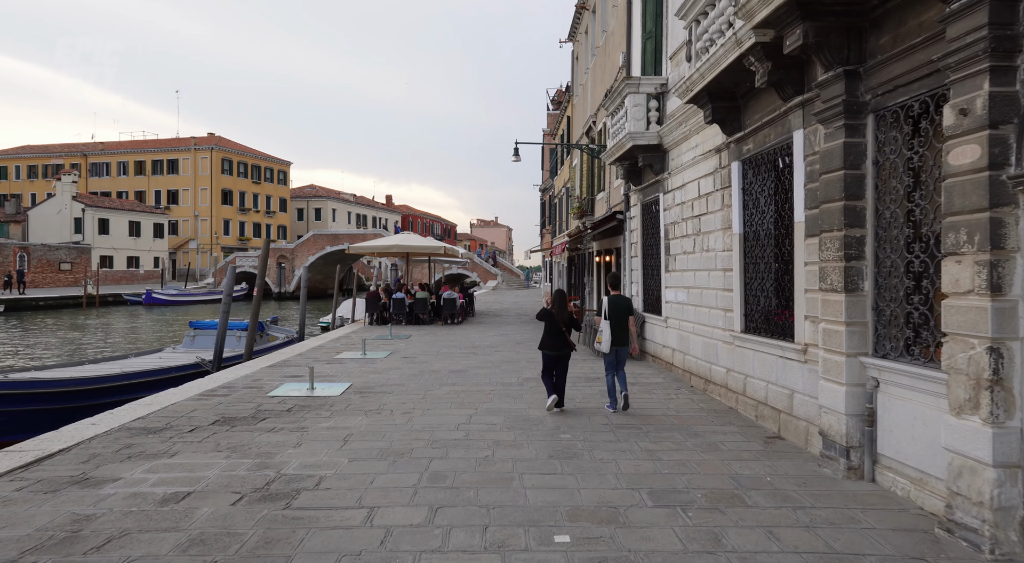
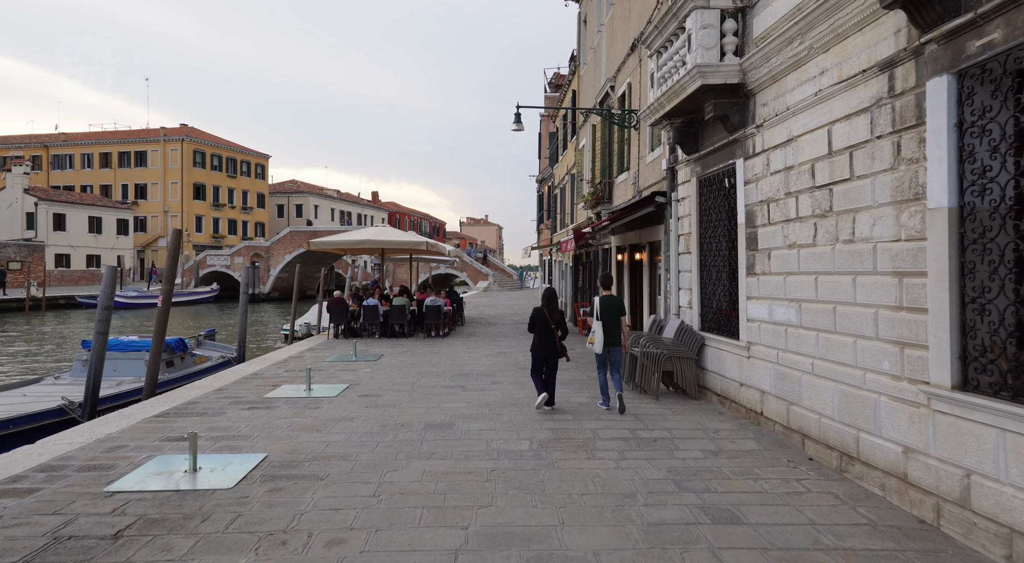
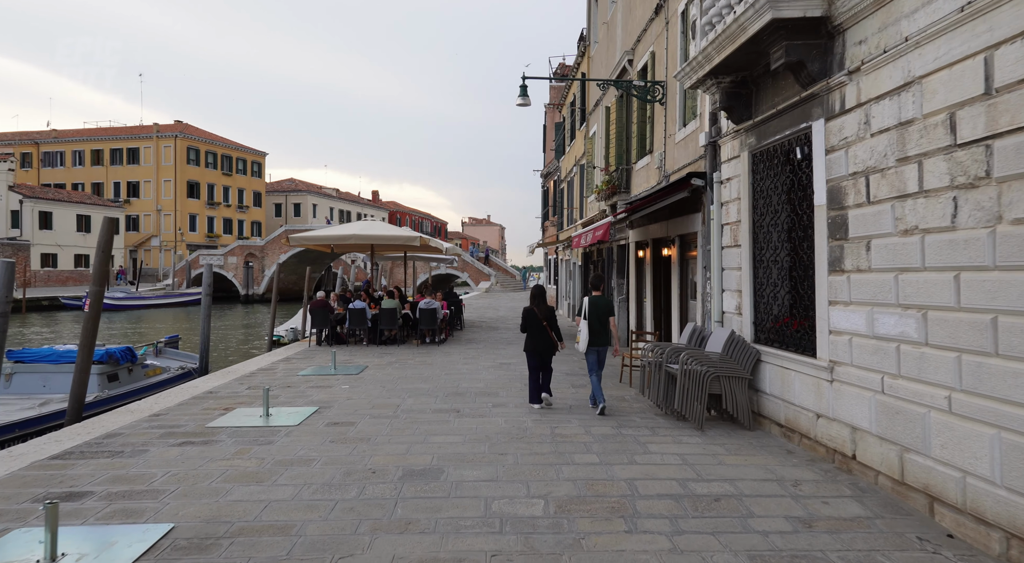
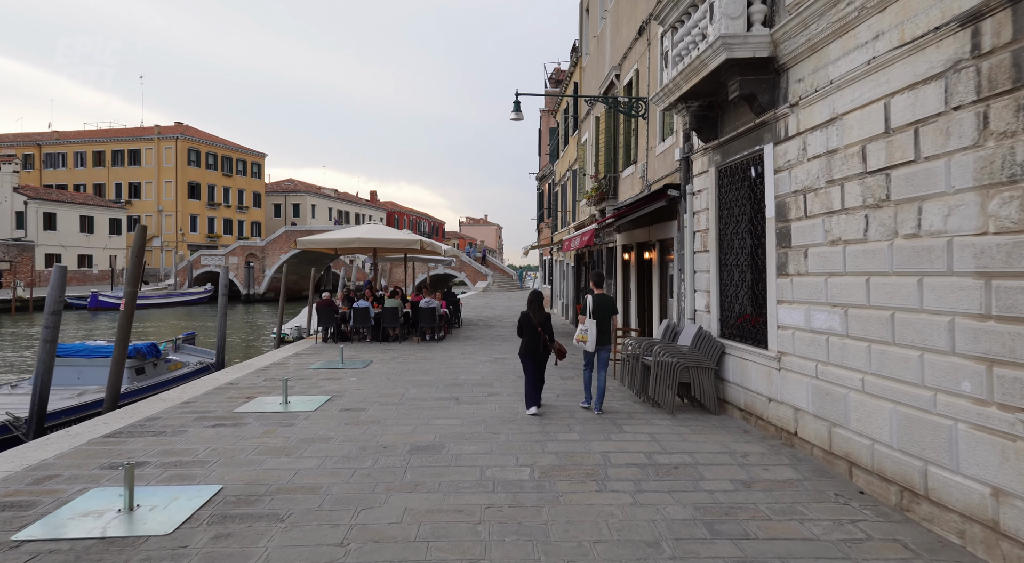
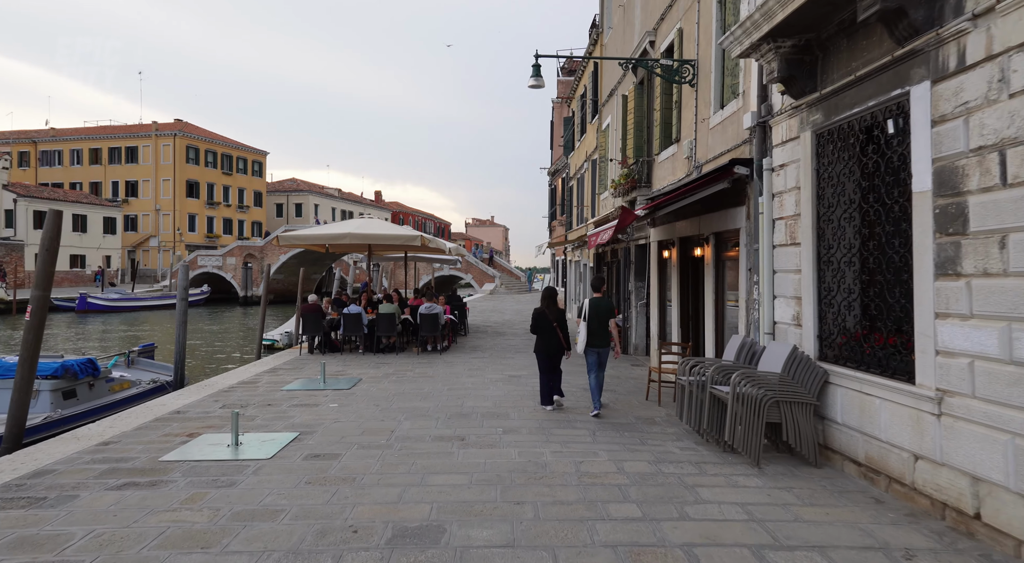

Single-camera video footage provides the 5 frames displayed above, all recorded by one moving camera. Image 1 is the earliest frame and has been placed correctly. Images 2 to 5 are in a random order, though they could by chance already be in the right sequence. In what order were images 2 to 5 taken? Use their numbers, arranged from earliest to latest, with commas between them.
2, 4, 3, 5
